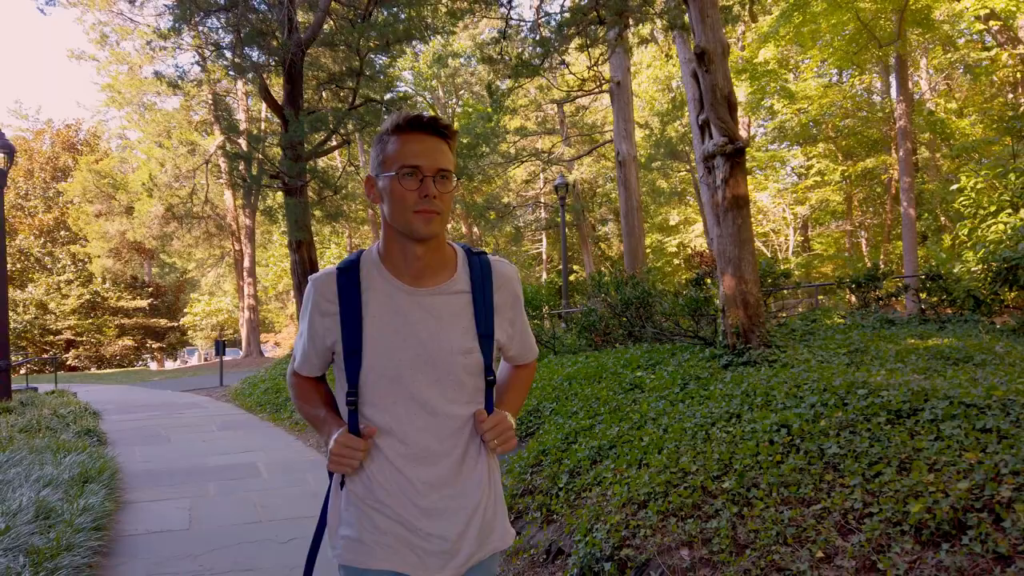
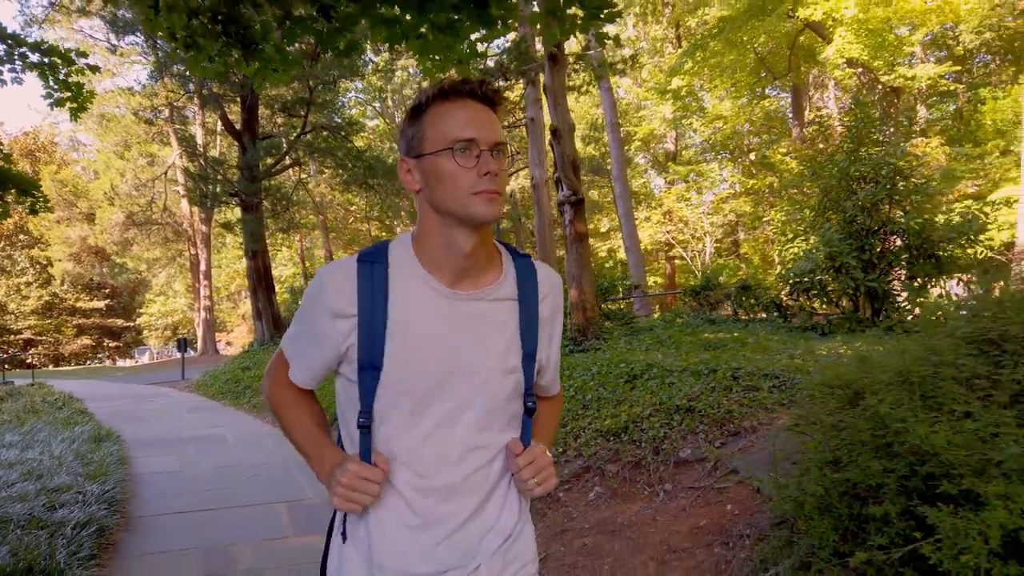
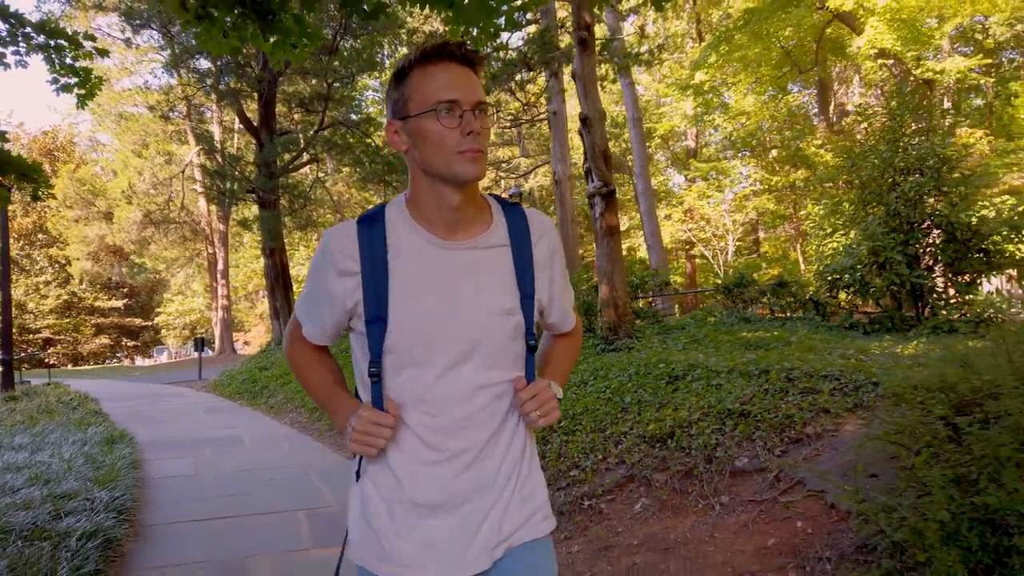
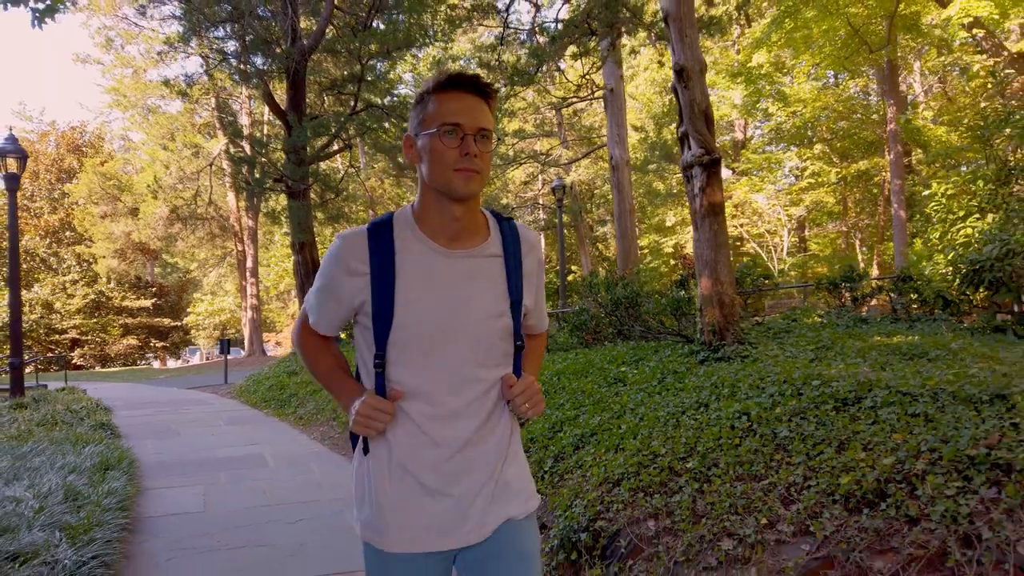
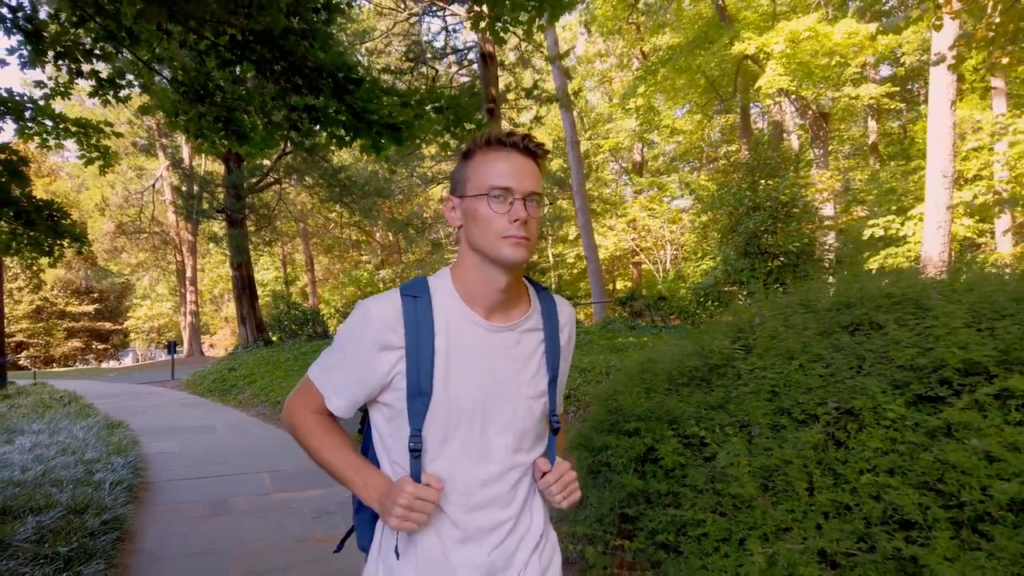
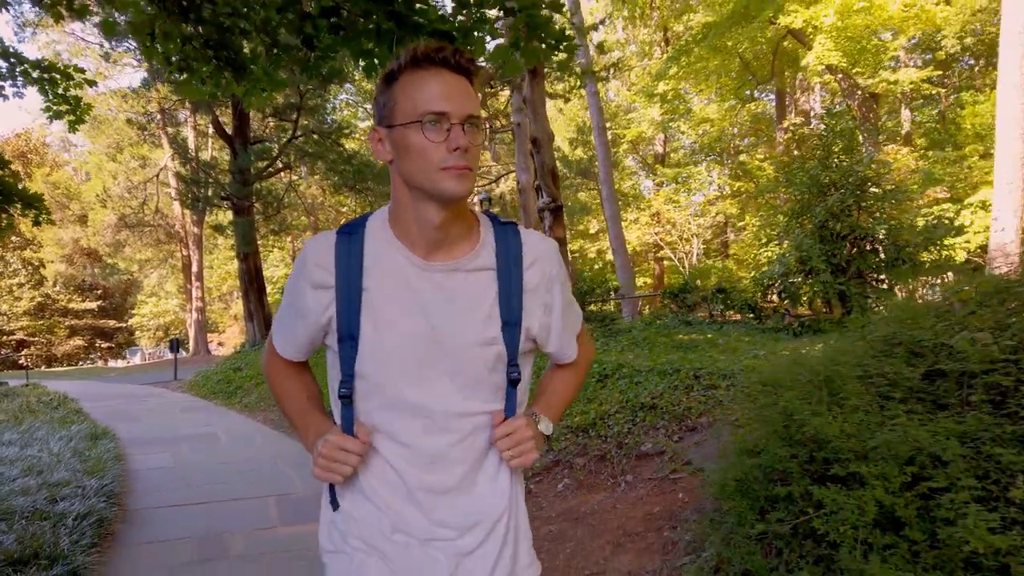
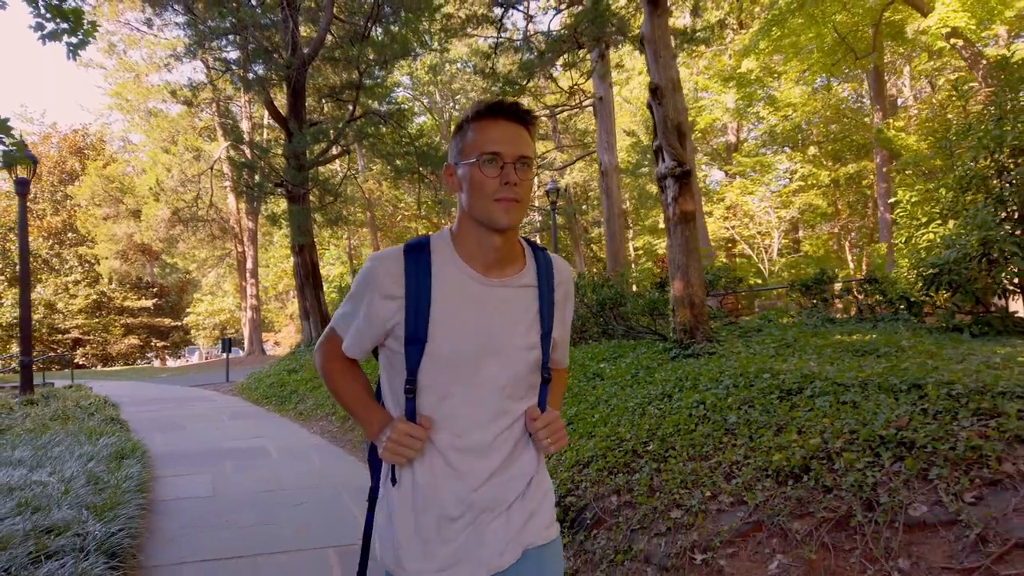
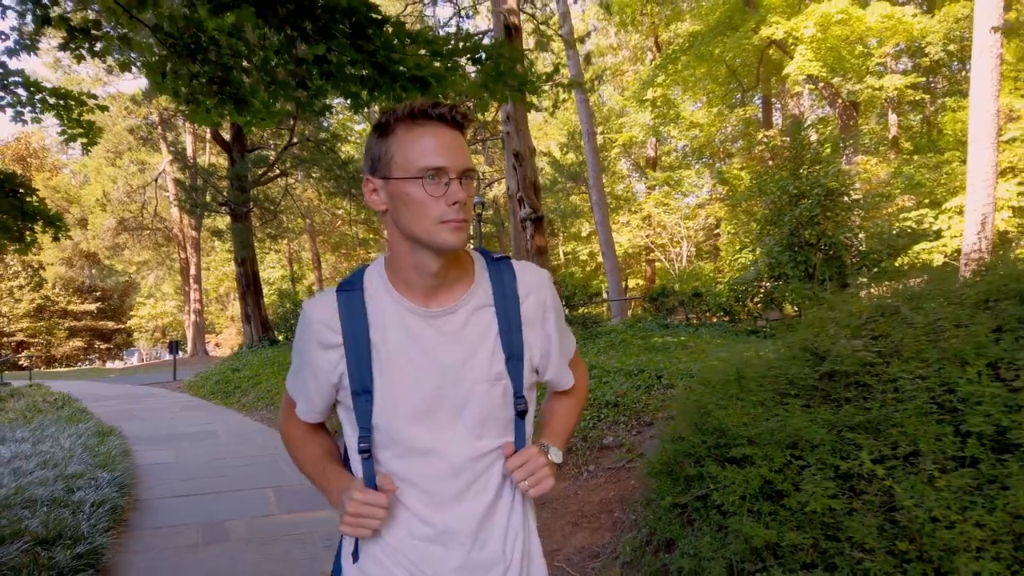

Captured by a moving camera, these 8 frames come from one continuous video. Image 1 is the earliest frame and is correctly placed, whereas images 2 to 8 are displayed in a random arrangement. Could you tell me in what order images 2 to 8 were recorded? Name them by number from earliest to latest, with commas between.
4, 7, 3, 2, 6, 8, 5
